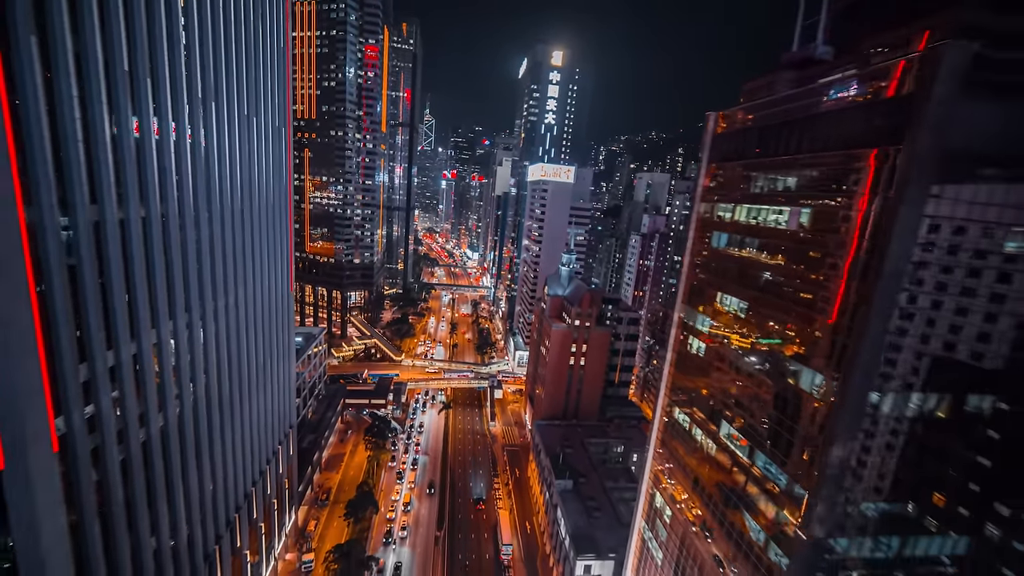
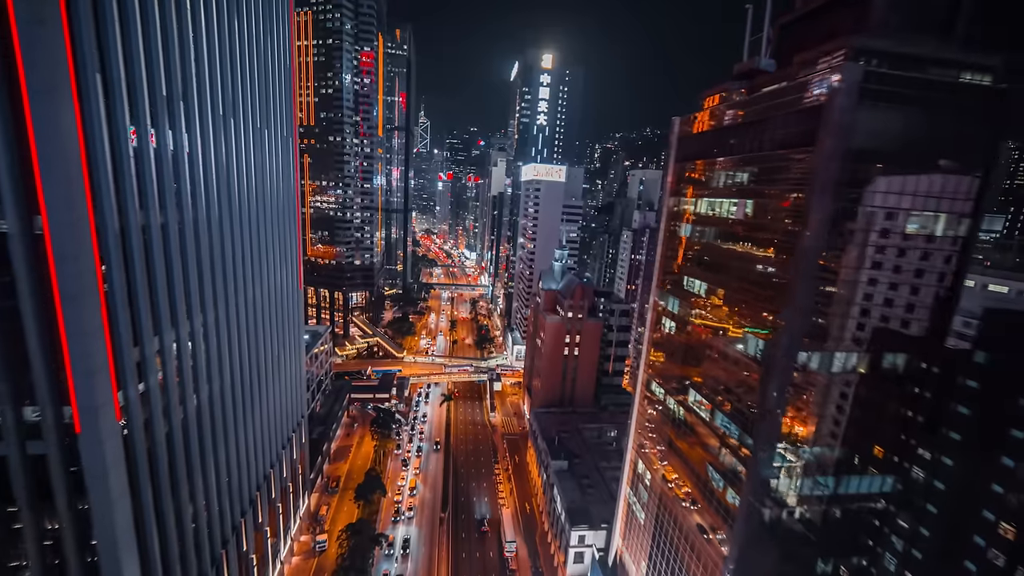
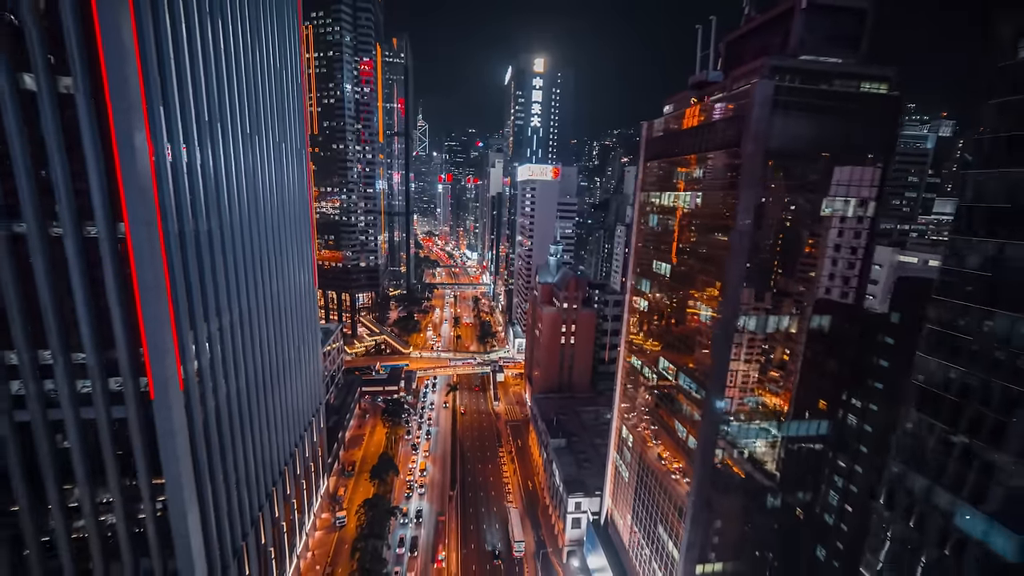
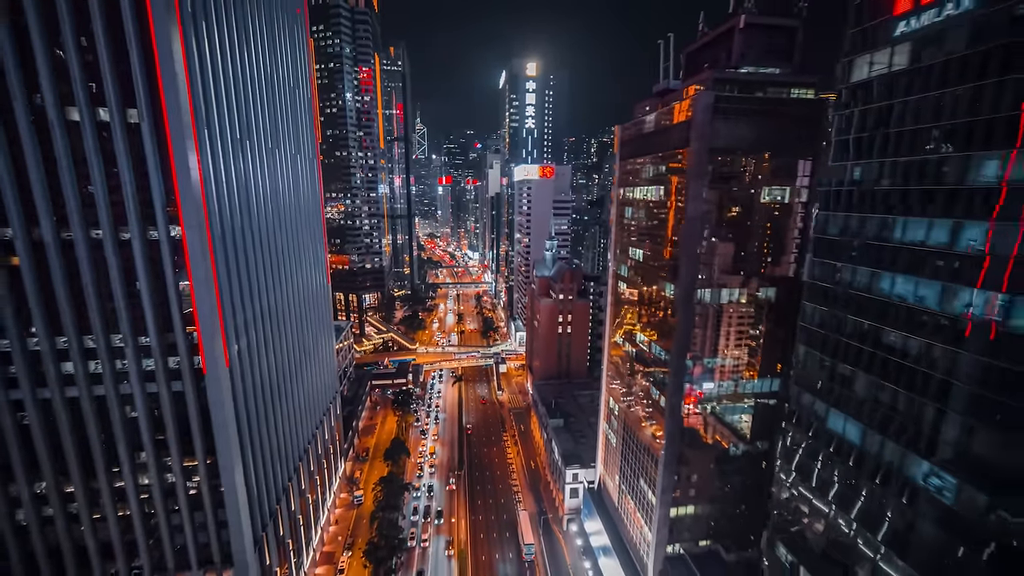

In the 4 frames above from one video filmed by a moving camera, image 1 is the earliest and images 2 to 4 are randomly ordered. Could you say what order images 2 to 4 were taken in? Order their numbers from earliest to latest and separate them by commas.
2, 3, 4
